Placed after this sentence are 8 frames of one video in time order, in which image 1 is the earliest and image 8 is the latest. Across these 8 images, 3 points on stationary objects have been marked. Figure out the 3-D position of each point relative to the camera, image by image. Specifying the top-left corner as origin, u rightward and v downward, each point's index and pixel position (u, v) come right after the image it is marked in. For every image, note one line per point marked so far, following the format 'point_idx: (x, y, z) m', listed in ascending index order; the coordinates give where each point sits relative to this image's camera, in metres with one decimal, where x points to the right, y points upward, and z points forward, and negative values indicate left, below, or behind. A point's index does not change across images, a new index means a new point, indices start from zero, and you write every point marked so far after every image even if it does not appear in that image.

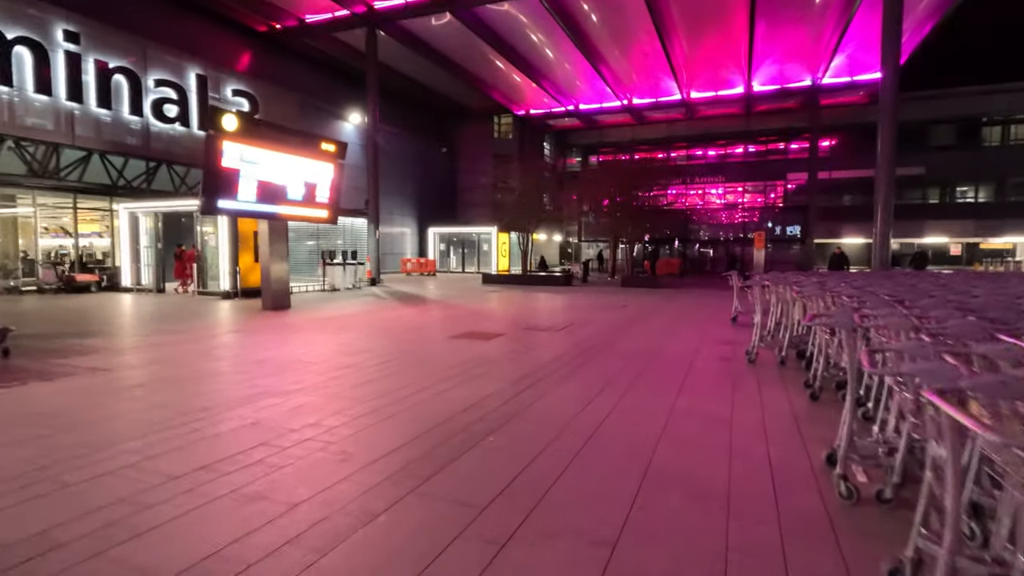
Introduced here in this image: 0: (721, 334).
0: (+3.6, -0.8, +9.2) m
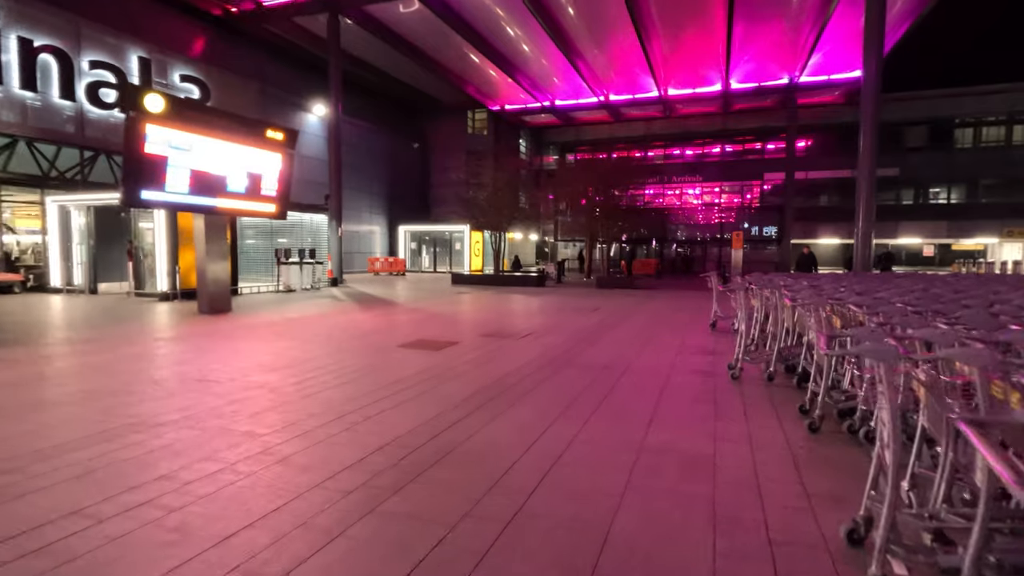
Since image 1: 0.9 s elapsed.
0: (+2.9, -0.9, +8.3) m
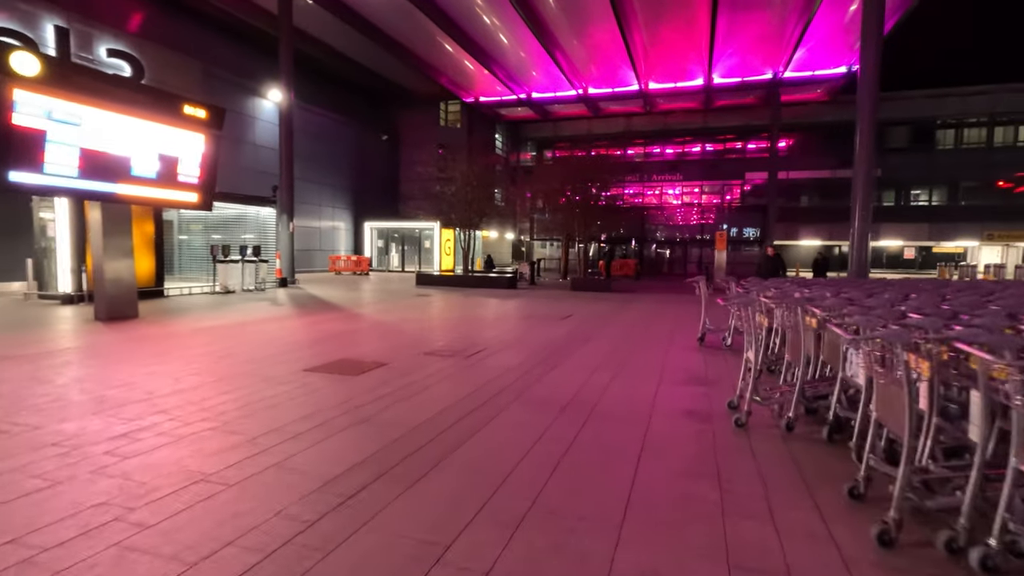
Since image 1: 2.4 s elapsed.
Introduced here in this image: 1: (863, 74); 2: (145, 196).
0: (+2.2, -1.0, +6.7) m
1: (+9.6, +5.7, +14.5) m
2: (-7.4, +1.9, +10.8) m
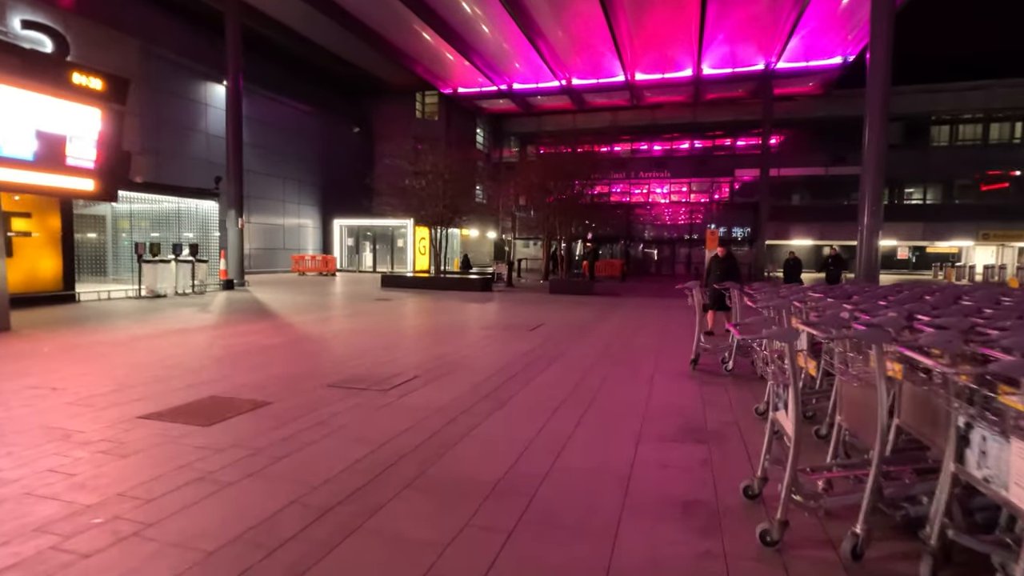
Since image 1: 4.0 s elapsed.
0: (+1.5, -1.1, +5.0) m
1: (+8.7, +5.6, +12.9) m
2: (-8.2, +1.8, +8.9) m
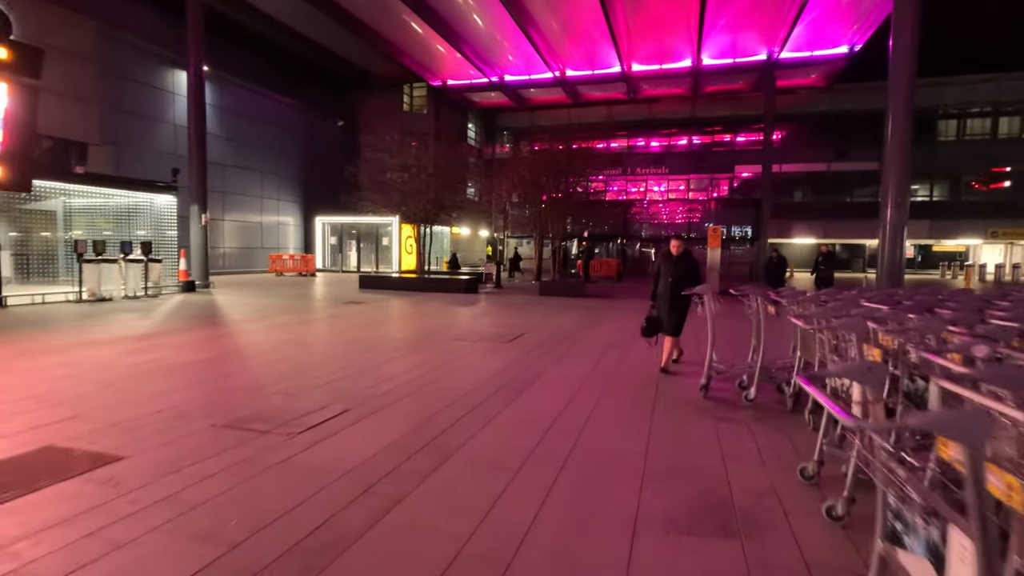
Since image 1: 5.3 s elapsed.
0: (+1.2, -1.1, +3.6) m
1: (+8.3, +5.5, +11.6) m
2: (-8.5, +1.7, +7.4) m
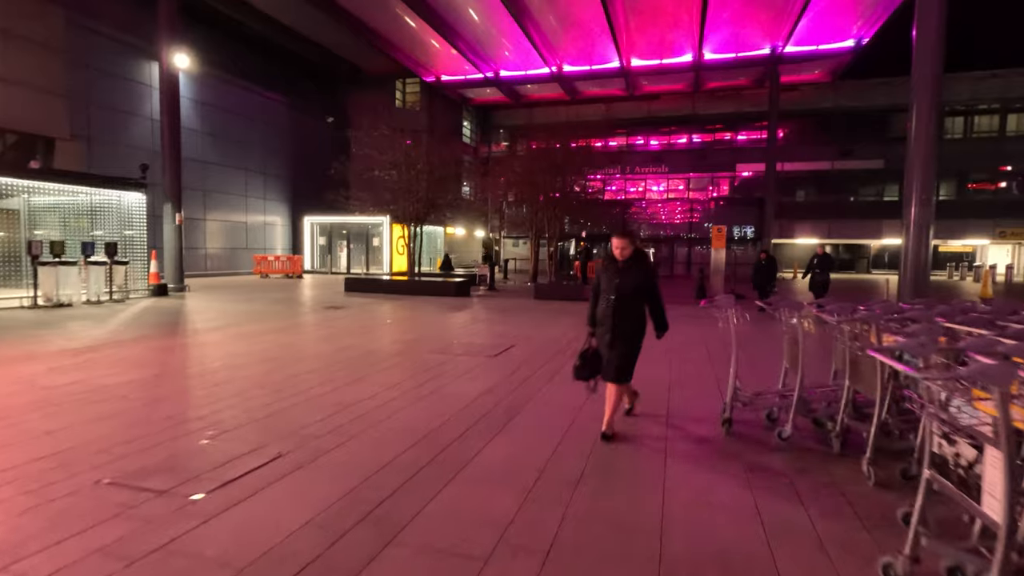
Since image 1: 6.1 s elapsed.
0: (+1.0, -1.2, +2.7) m
1: (+8.1, +5.4, +10.7) m
2: (-8.7, +1.6, +6.5) m
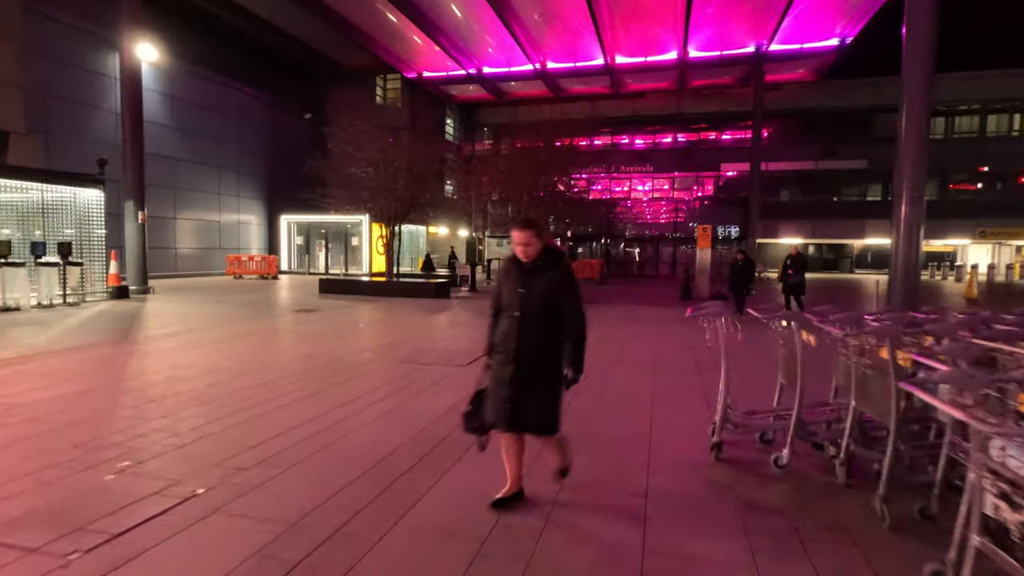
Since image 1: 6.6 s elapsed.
0: (+0.8, -1.3, +2.2) m
1: (+7.7, +5.4, +10.3) m
2: (-9.0, +1.5, +5.7) m
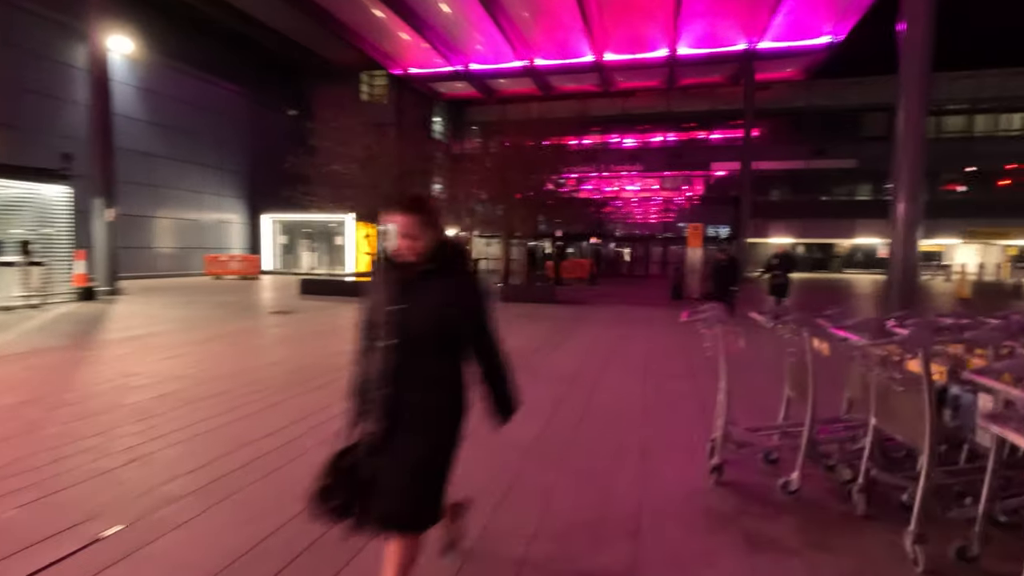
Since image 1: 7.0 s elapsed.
0: (+0.7, -1.3, +1.7) m
1: (+7.4, +5.4, +10.0) m
2: (-9.2, +1.5, +5.1) m
